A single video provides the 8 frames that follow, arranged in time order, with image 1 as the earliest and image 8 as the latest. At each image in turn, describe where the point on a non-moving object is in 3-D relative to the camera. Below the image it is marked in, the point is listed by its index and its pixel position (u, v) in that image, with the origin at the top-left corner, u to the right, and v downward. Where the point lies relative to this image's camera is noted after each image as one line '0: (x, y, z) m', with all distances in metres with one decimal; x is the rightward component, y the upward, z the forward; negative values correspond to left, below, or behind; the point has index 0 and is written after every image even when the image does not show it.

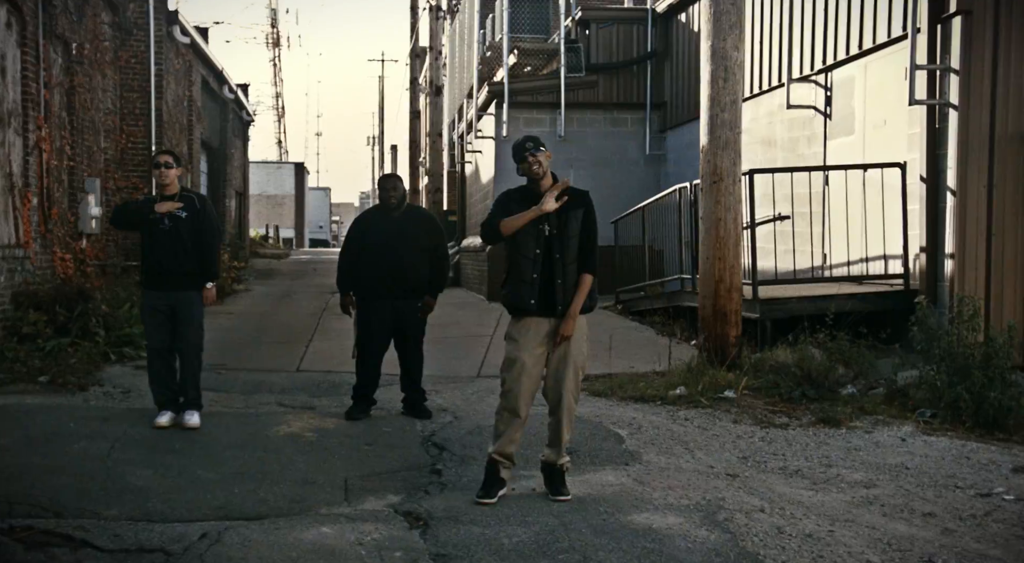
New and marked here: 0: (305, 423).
0: (-1.4, -0.9, +7.9) m
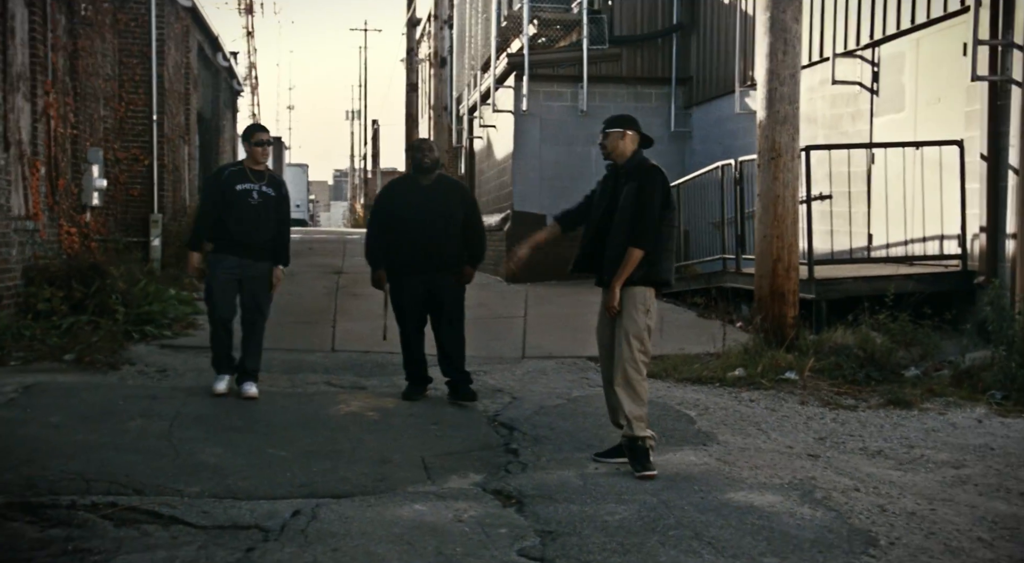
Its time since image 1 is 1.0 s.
0: (-1.0, -0.8, +7.8) m
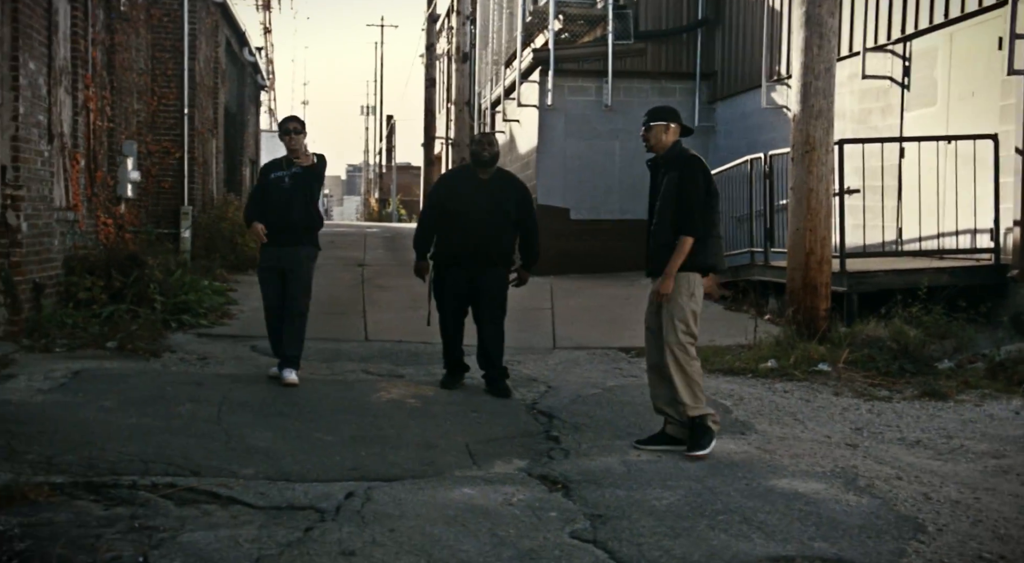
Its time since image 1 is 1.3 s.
0: (-0.7, -0.7, +7.8) m
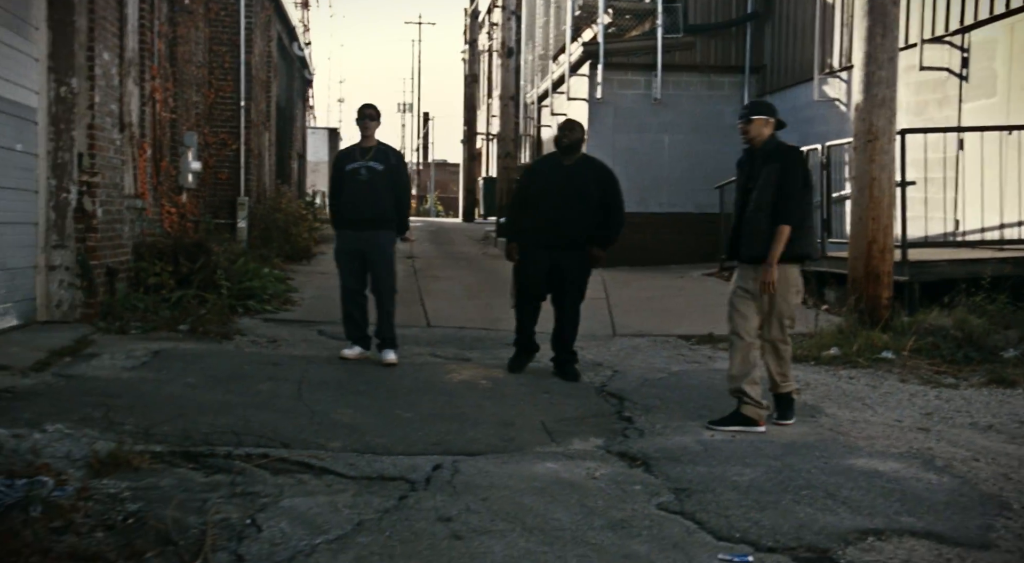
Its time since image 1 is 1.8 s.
0: (-0.3, -0.6, +8.0) m
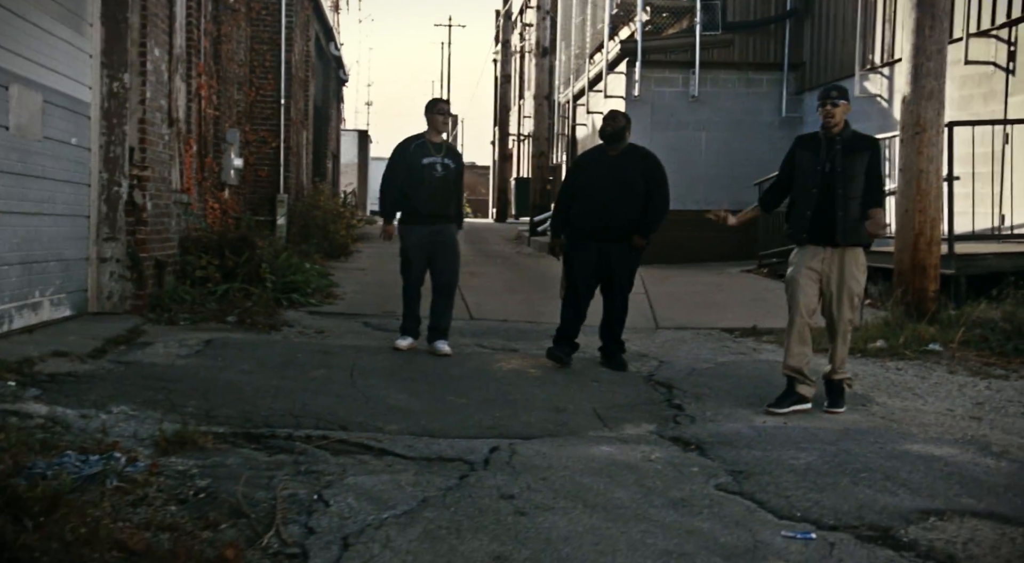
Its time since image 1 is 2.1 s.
0: (+0.1, -0.5, +8.1) m
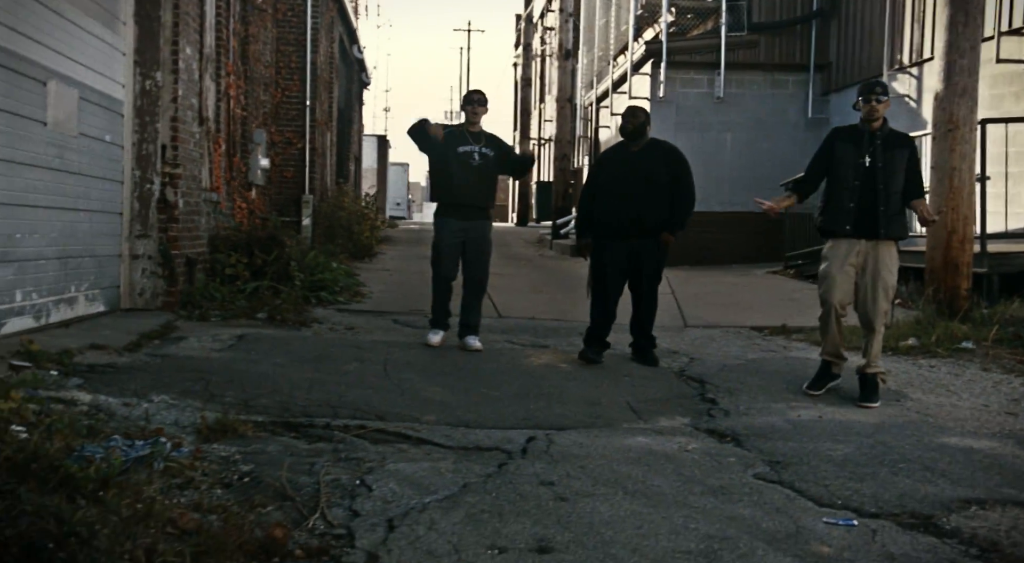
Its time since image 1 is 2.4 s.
0: (+0.3, -0.5, +8.1) m
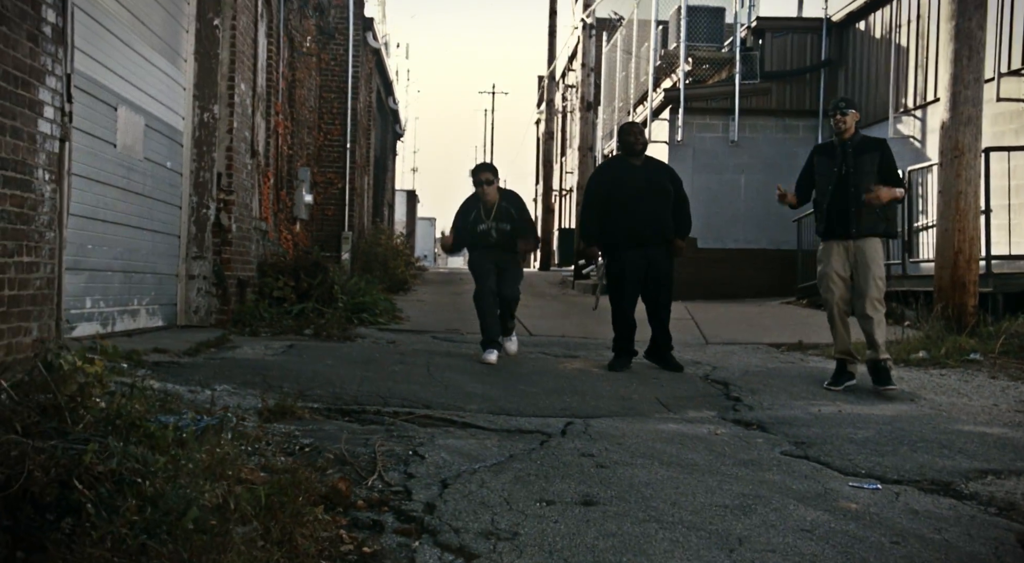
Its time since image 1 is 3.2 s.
0: (+0.5, -0.6, +8.7) m
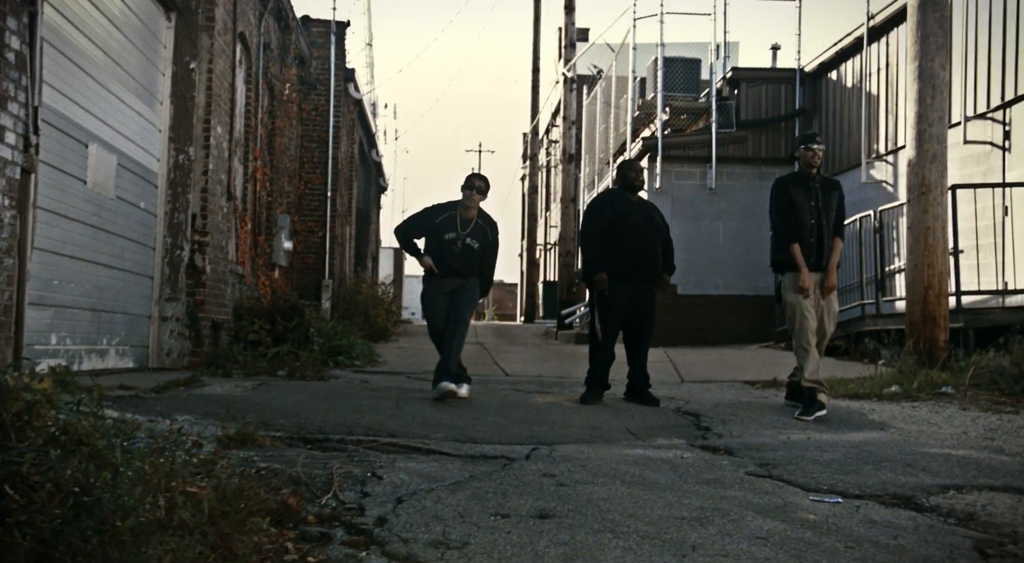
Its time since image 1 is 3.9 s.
0: (+0.3, -0.9, +8.6) m
